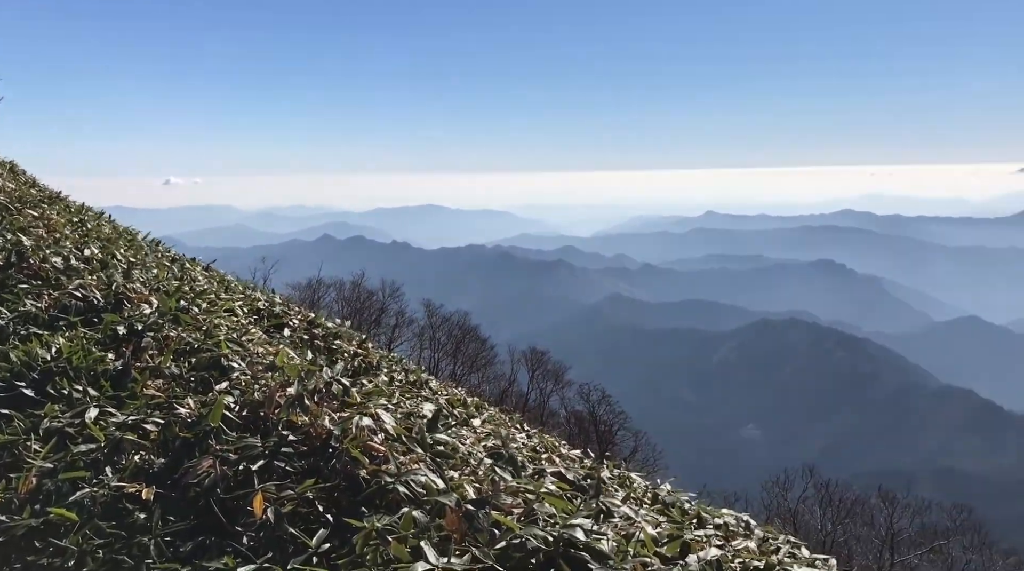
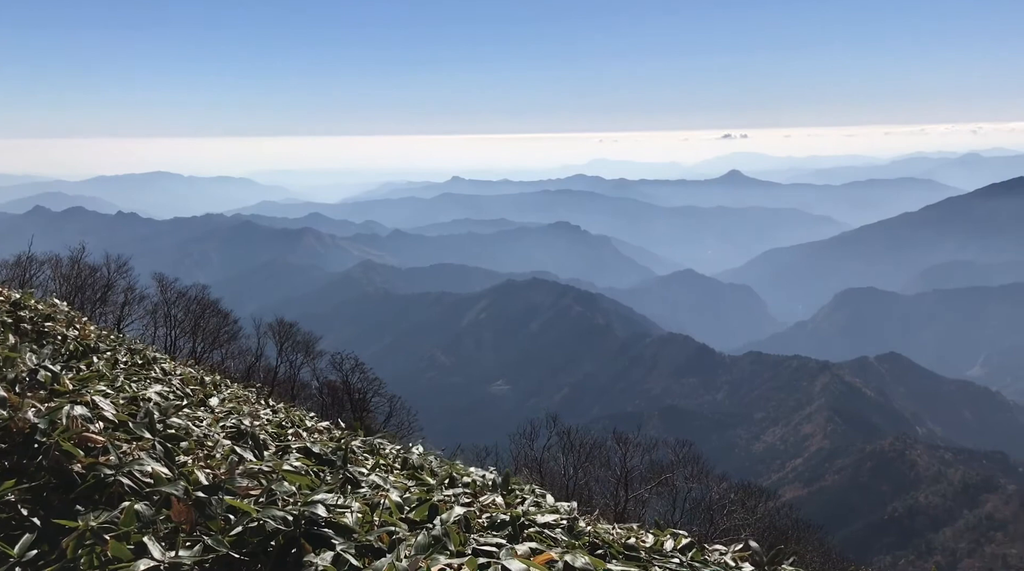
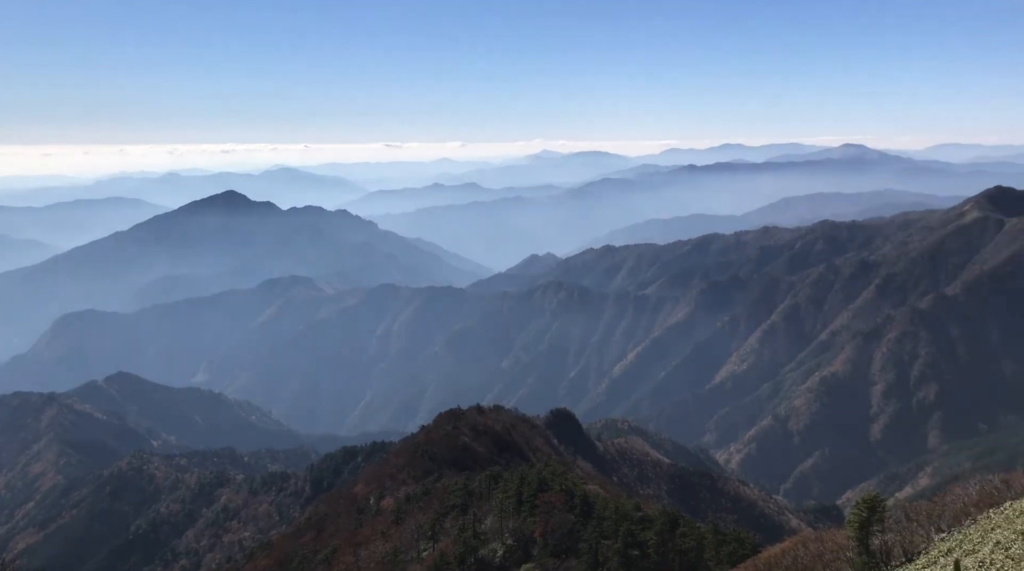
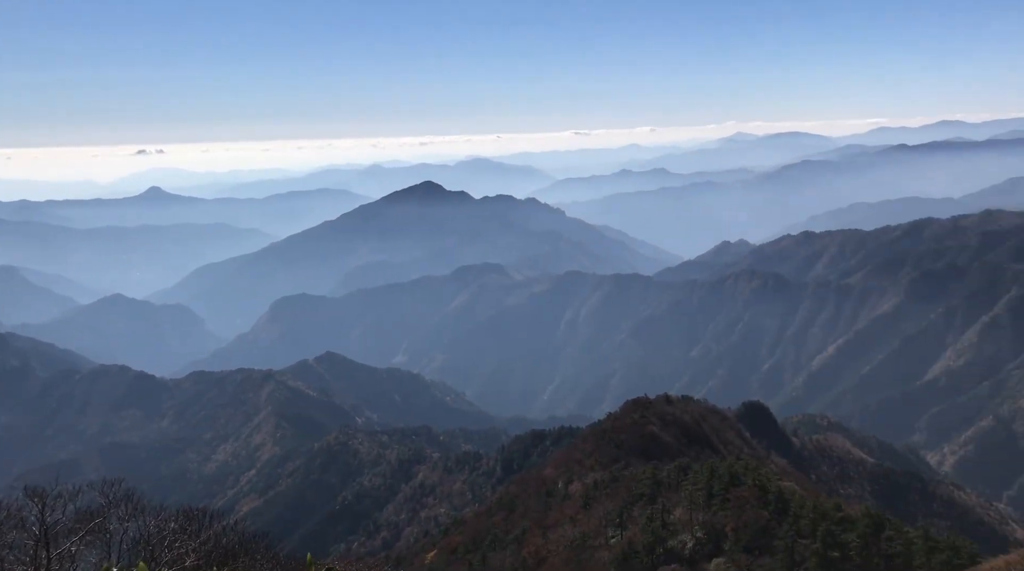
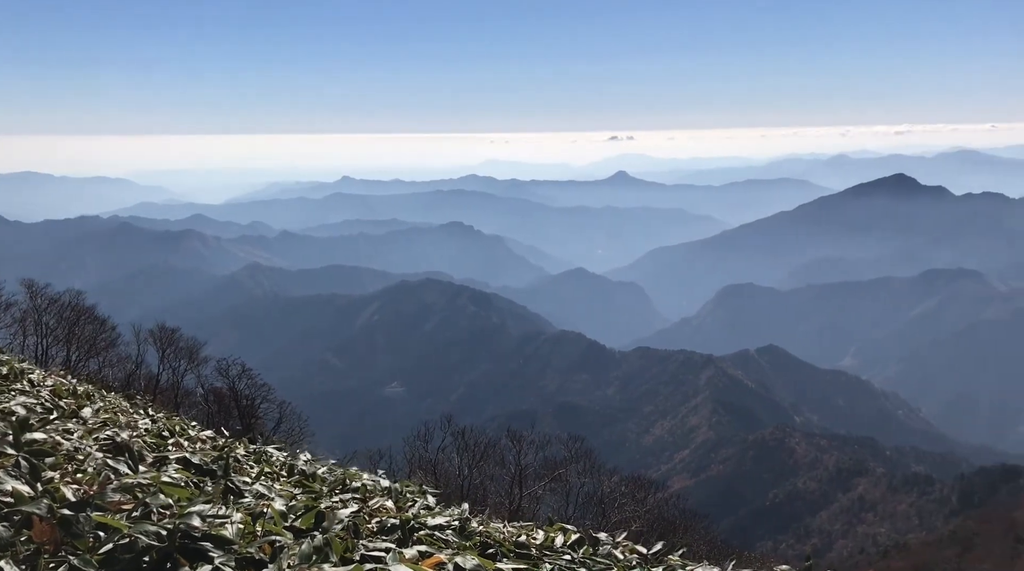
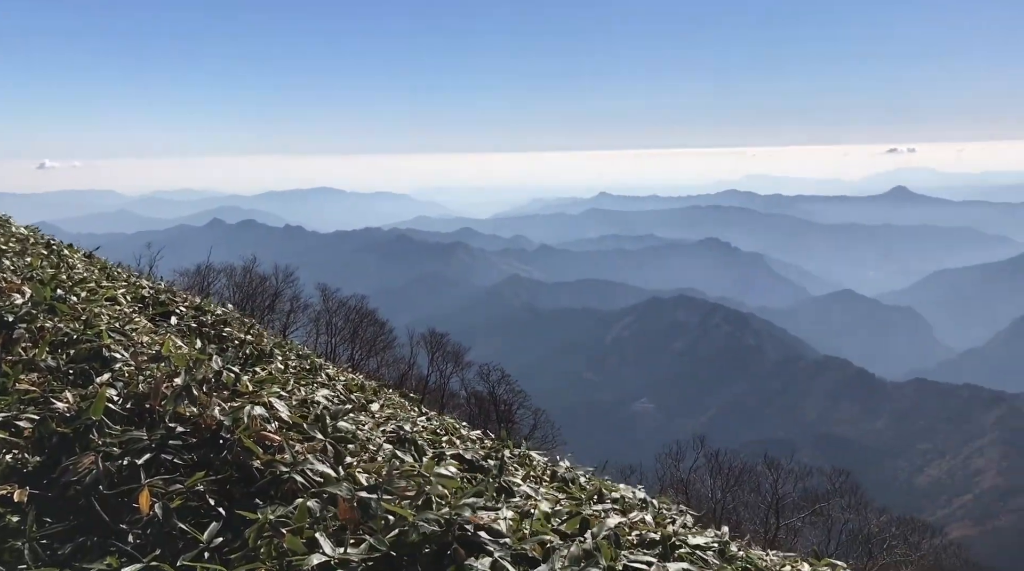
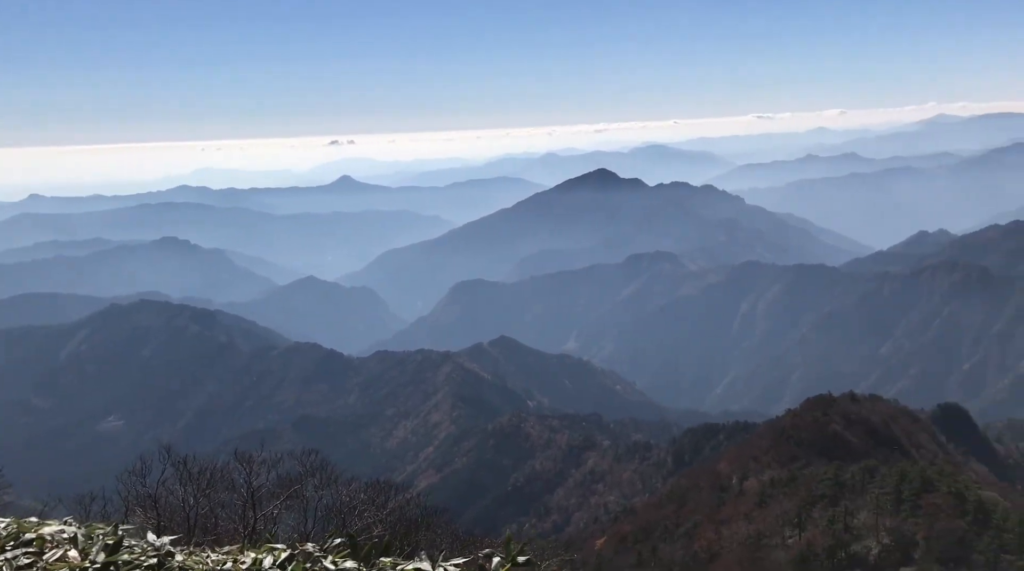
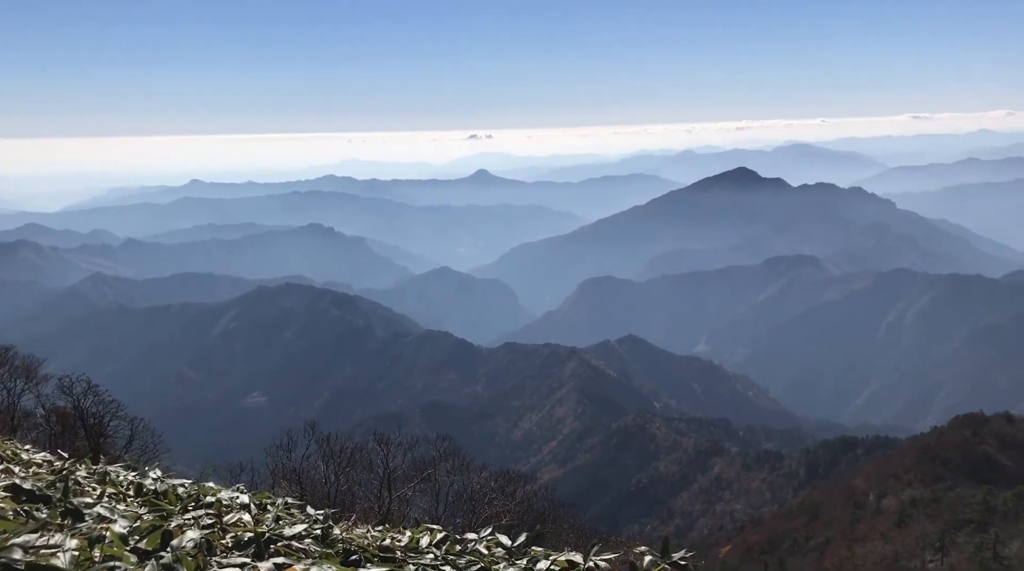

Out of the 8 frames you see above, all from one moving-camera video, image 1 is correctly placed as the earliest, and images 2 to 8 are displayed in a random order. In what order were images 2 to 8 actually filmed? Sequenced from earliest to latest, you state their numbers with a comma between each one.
6, 2, 5, 8, 7, 4, 3
